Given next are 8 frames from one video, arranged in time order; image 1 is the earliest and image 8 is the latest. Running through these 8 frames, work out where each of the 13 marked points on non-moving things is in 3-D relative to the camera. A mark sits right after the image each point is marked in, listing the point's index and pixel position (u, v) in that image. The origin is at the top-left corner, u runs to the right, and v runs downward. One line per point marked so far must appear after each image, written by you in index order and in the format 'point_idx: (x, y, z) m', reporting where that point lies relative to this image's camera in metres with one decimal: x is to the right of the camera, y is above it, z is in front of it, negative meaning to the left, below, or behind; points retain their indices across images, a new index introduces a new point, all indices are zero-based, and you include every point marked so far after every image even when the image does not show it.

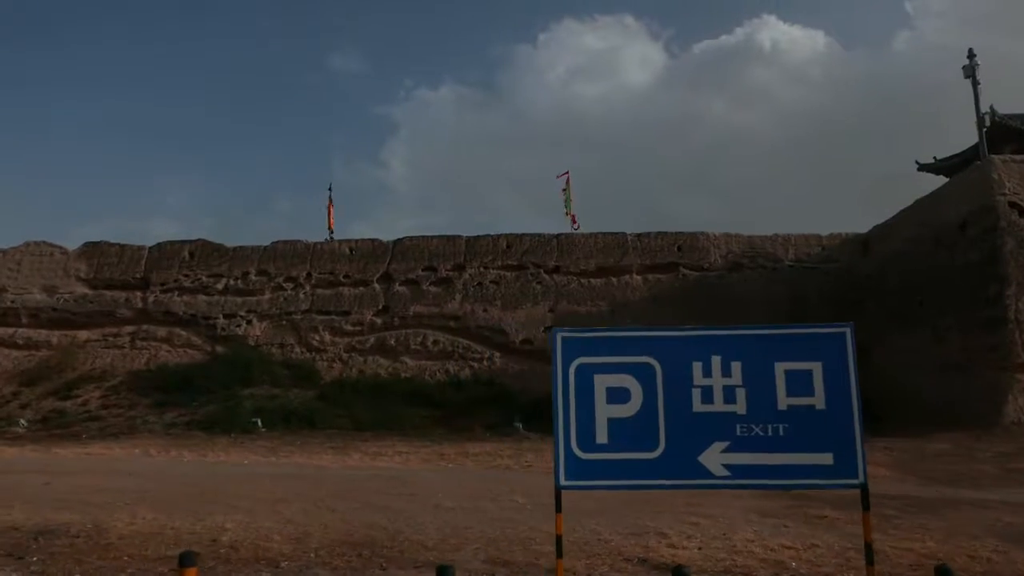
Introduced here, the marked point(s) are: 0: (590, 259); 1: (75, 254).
0: (+1.6, +0.6, +14.5) m
1: (-9.5, +0.7, +15.2) m
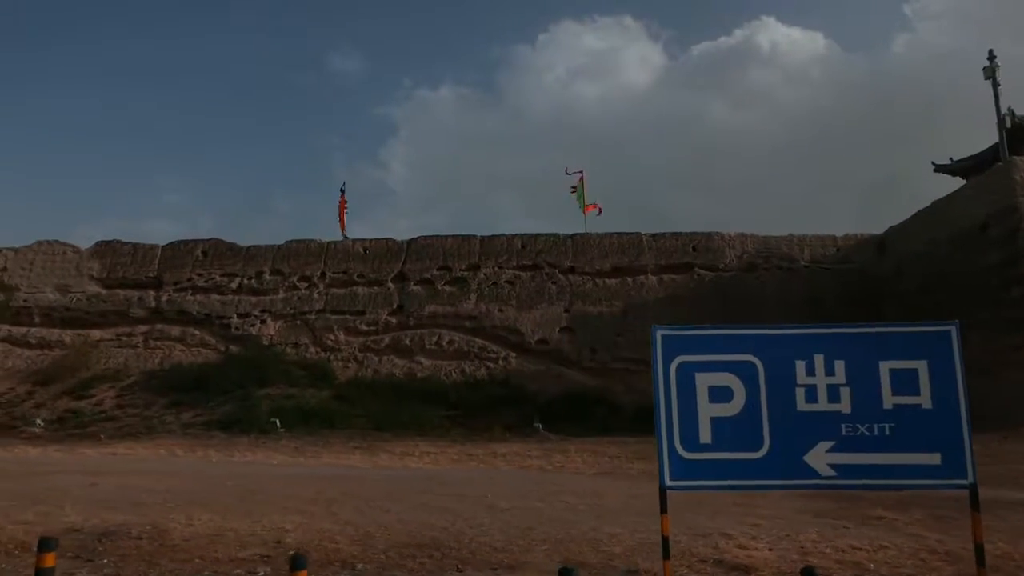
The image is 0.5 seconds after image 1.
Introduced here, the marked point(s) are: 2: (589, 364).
0: (+1.9, +0.6, +14.5) m
1: (-9.2, +0.8, +15.1) m
2: (+1.5, -1.5, +13.7) m
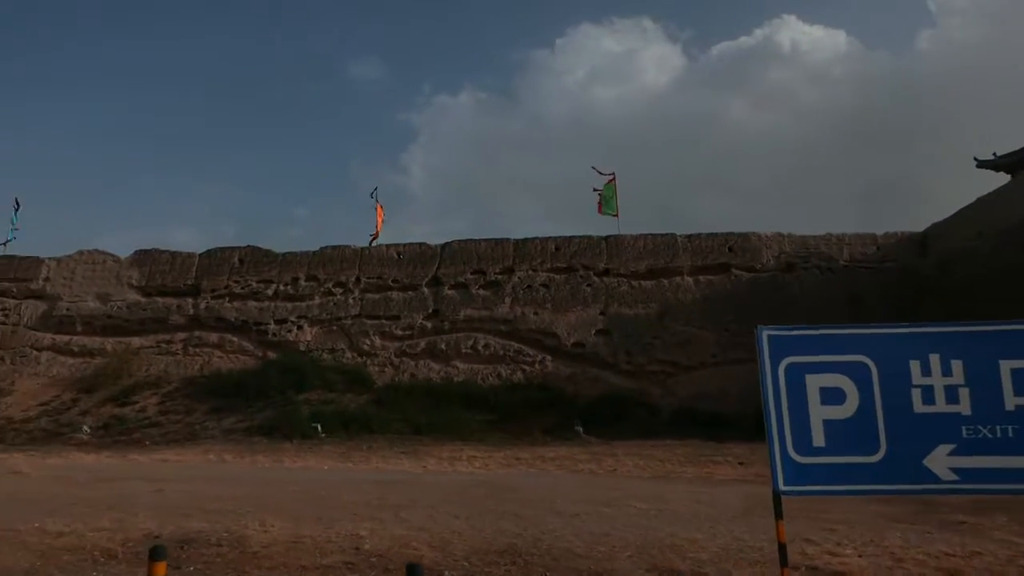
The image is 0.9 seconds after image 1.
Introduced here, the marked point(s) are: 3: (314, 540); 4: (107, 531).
0: (+2.6, +0.6, +14.4) m
1: (-8.5, +0.6, +15.3) m
2: (+2.2, -1.5, +13.6) m
3: (-1.0, -1.3, +3.6) m
4: (-2.2, -1.3, +3.7) m
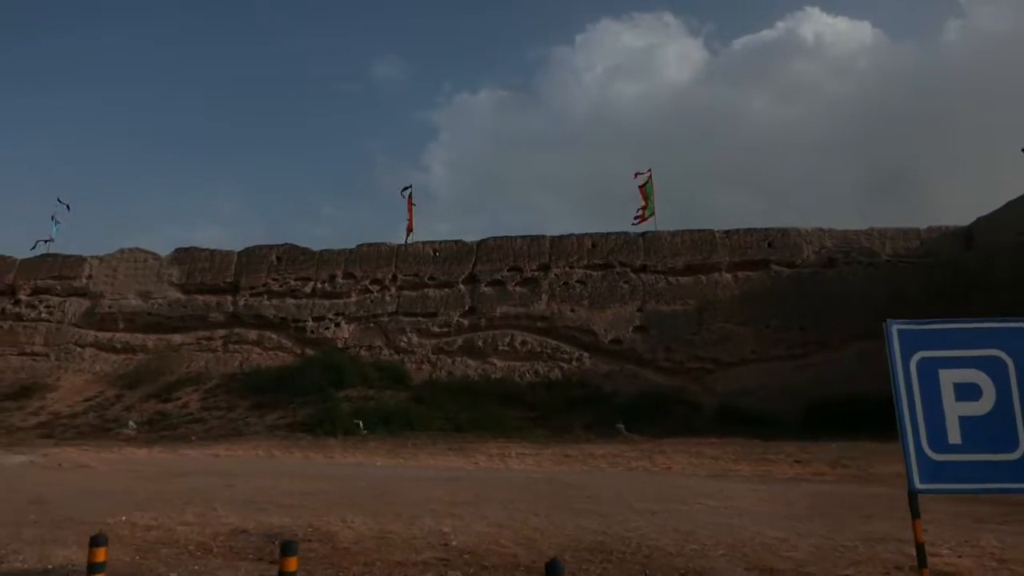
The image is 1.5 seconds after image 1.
0: (+3.4, +0.6, +14.2) m
1: (-7.7, +0.6, +15.5) m
2: (+3.0, -1.5, +13.5) m
3: (-0.6, -1.3, +3.6) m
4: (-1.7, -1.3, +3.8) m
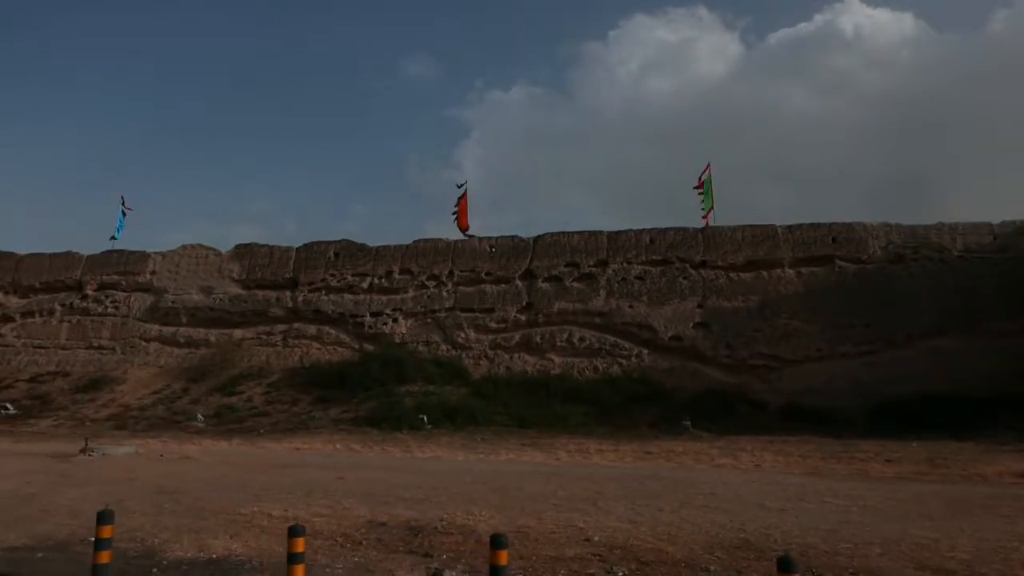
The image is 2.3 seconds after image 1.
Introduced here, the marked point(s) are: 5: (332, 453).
0: (+4.6, +0.7, +14.0) m
1: (-6.5, +0.7, +15.8) m
2: (+4.1, -1.4, +13.3) m
3: (+0.1, -1.2, +3.6) m
4: (-1.0, -1.2, +3.8) m
5: (-2.0, -1.9, +7.8) m
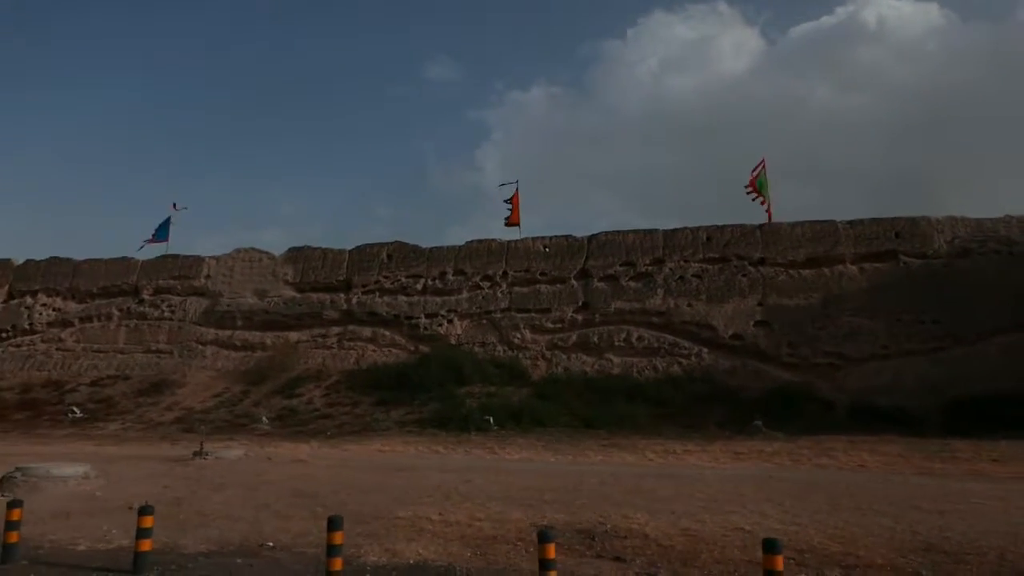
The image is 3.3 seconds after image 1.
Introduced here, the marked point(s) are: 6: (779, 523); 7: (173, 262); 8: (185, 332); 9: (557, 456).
0: (+5.7, +0.8, +13.8) m
1: (-5.3, +0.7, +15.9) m
2: (+5.2, -1.3, +13.1) m
3: (+1.0, -1.2, +3.5) m
4: (-0.1, -1.2, +3.7) m
5: (-1.1, -1.9, +7.8) m
6: (+1.4, -1.3, +3.7) m
7: (-7.9, +0.6, +16.2) m
8: (-7.3, -1.0, +15.4) m
9: (+0.5, -1.9, +7.7) m
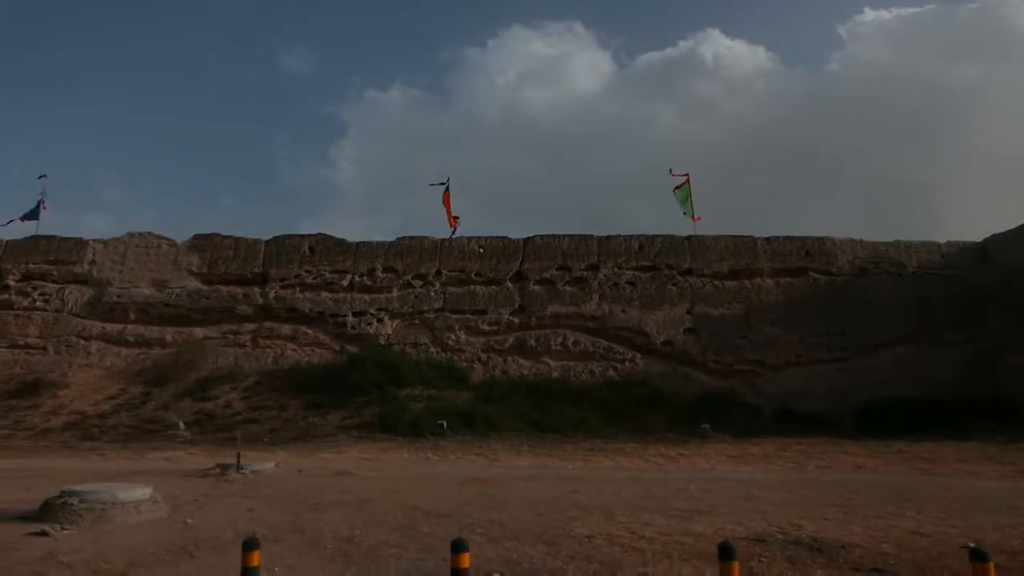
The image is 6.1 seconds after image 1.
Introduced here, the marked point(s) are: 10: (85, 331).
0: (+4.4, +0.6, +14.6) m
1: (-6.8, +0.9, +14.3) m
2: (+4.0, -1.5, +13.8) m
3: (+2.0, -1.3, +3.5) m
4: (+0.8, -1.2, +3.5) m
5: (-1.0, -1.8, +7.2) m
6: (+2.3, -1.3, +3.8) m
7: (-9.4, +0.9, +14.0) m
8: (-8.6, -0.7, +13.4) m
9: (+0.6, -1.9, +7.5) m
10: (-8.2, -0.8, +13.3) m
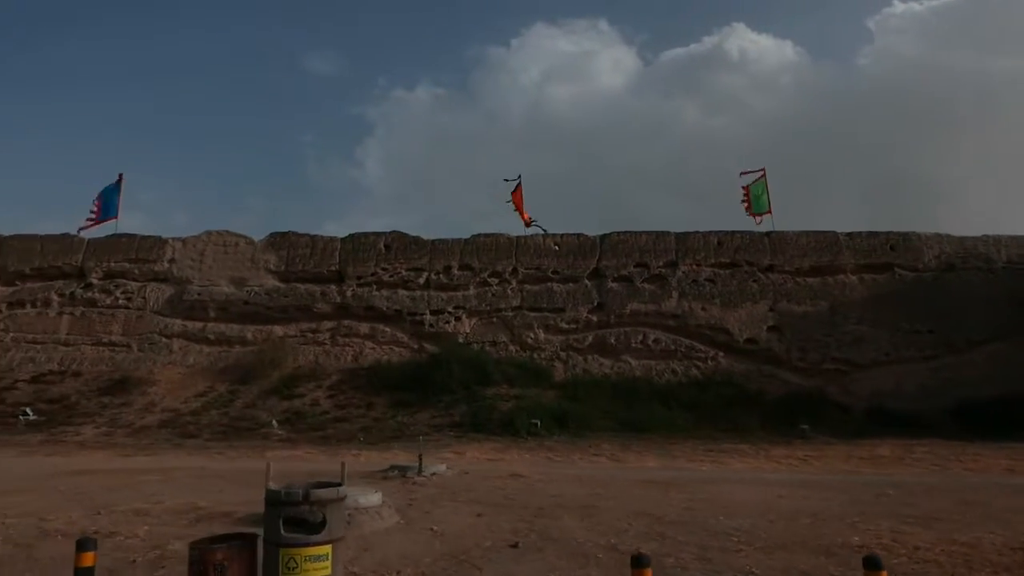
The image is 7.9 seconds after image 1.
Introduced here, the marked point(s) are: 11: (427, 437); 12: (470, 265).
0: (+6.0, +0.6, +14.3) m
1: (-5.2, +0.9, +14.3) m
2: (+5.6, -1.5, +13.5) m
3: (+3.2, -1.2, +3.2) m
4: (+2.1, -1.2, +3.3) m
5: (+0.4, -1.8, +7.0) m
6: (+3.6, -1.3, +3.5) m
7: (-7.8, +0.9, +14.1) m
8: (-7.1, -0.7, +13.4) m
9: (+1.9, -1.9, +7.3) m
10: (-6.6, -0.8, +13.4) m
11: (-1.3, -2.2, +10.4) m
12: (-0.8, +0.5, +14.1) m
